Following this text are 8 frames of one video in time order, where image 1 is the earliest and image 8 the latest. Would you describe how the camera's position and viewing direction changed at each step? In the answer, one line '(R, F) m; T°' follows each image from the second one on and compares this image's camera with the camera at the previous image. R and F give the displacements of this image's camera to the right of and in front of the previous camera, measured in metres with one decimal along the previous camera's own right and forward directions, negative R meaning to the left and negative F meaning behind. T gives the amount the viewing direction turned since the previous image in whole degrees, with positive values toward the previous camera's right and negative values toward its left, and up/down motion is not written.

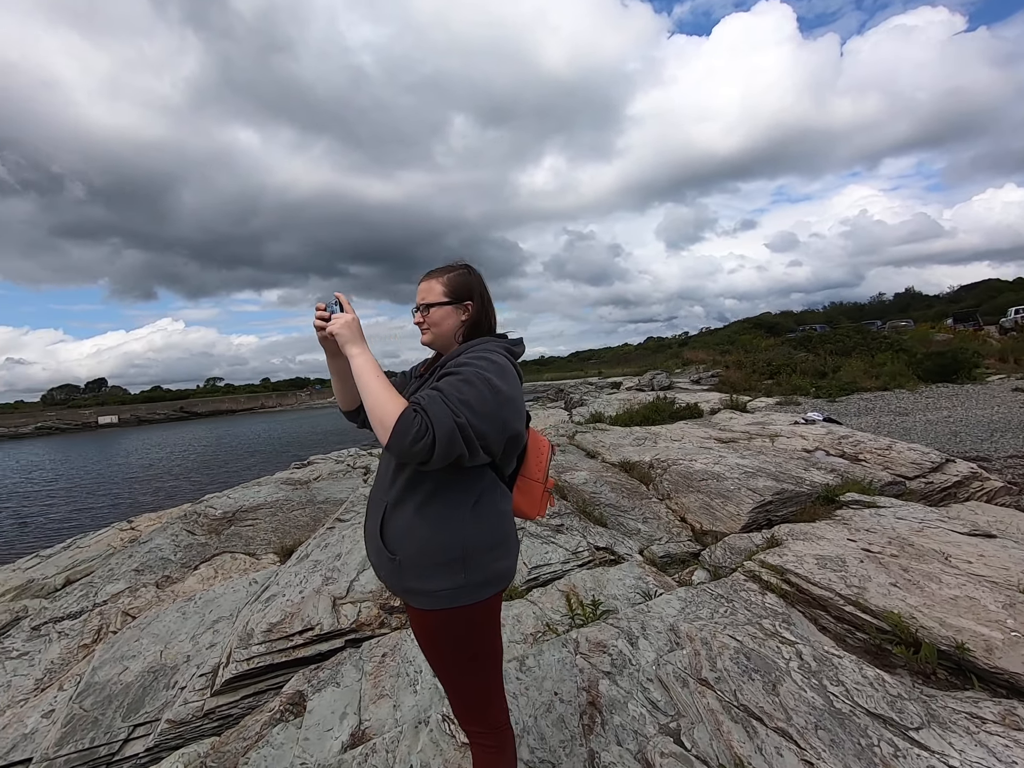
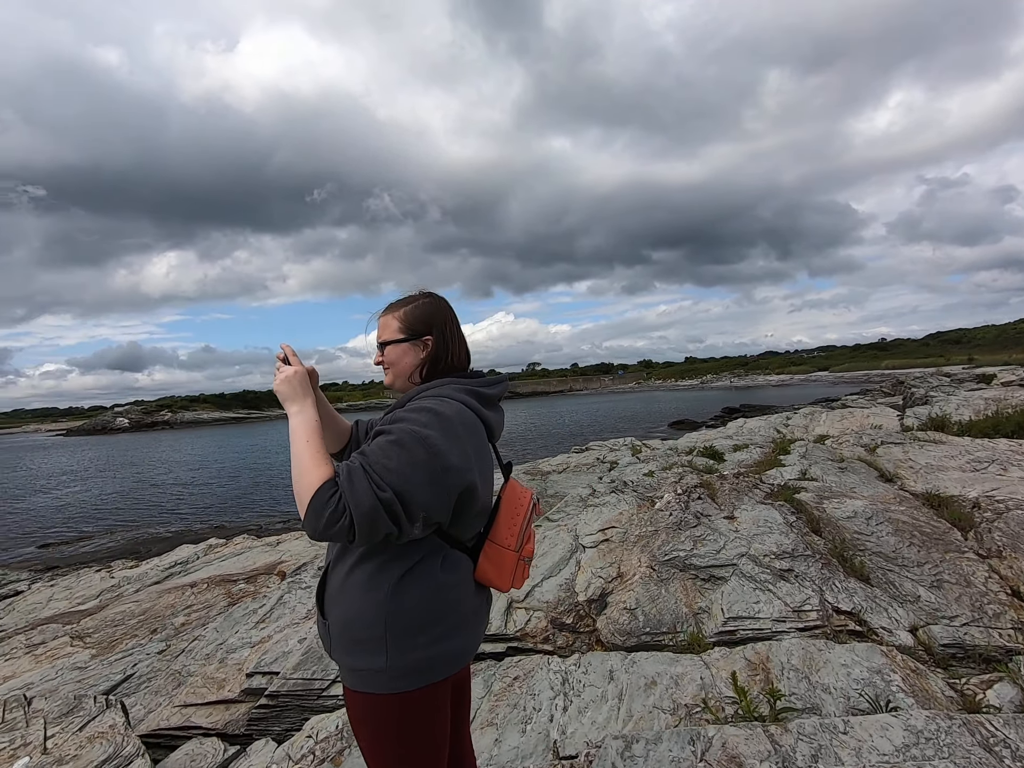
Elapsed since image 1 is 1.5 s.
(+1.2, +0.9) m; -31°
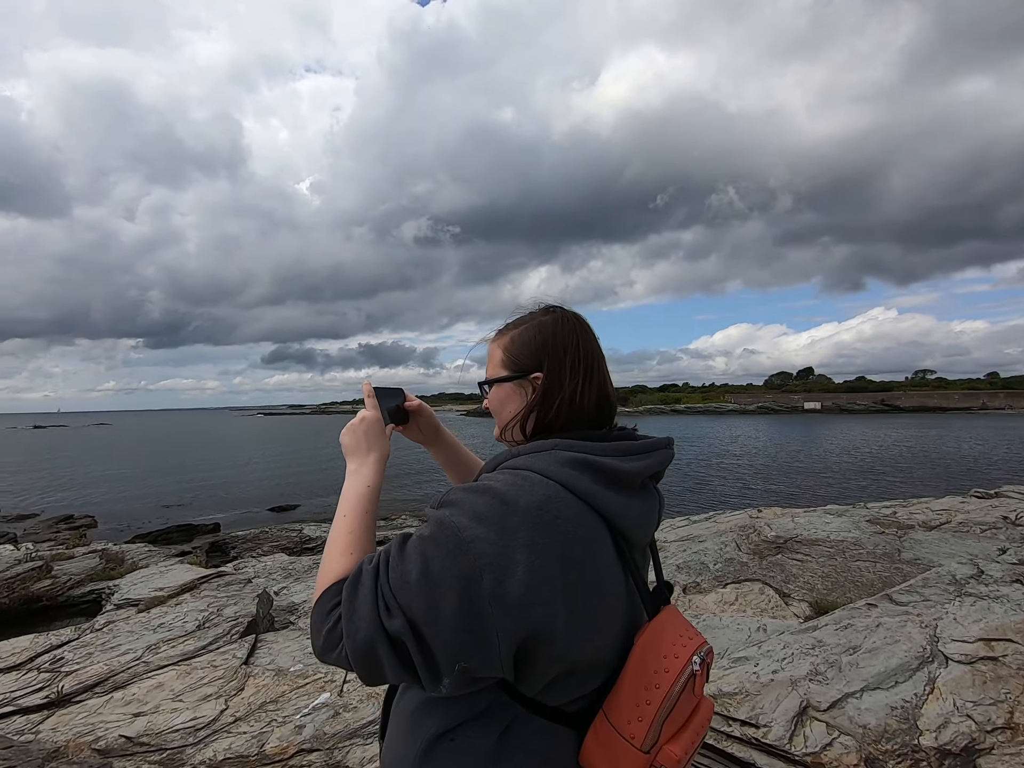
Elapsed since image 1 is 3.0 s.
(+0.4, +1.0) m; -35°
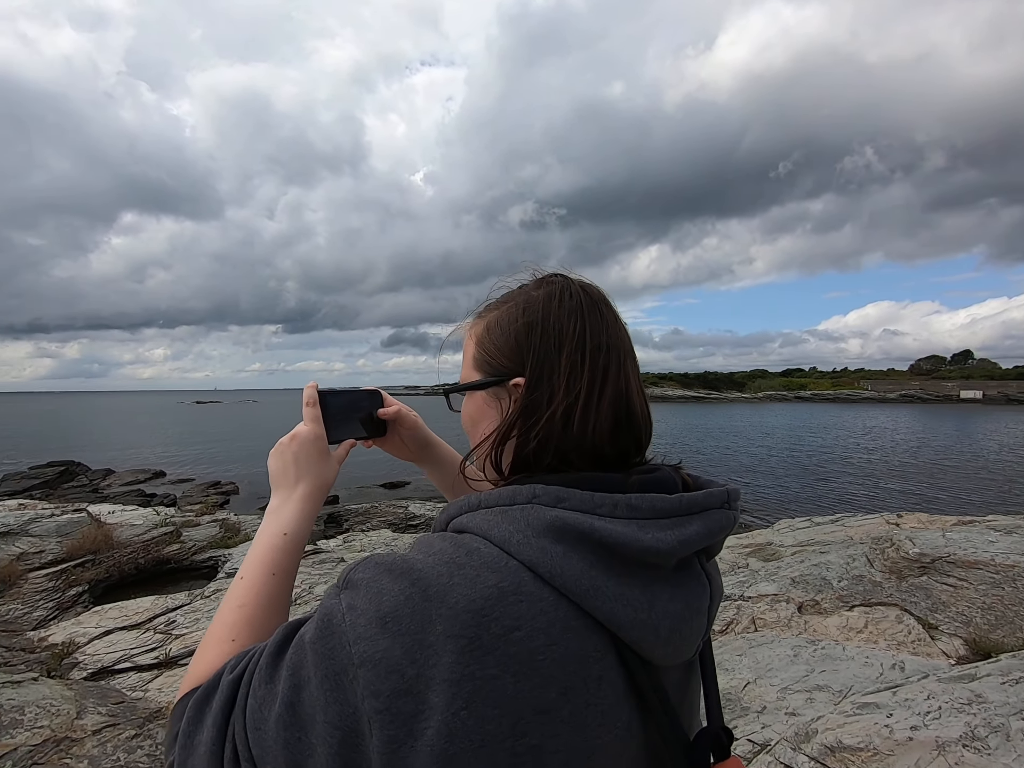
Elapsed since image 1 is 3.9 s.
(+0.2, +0.5) m; -11°
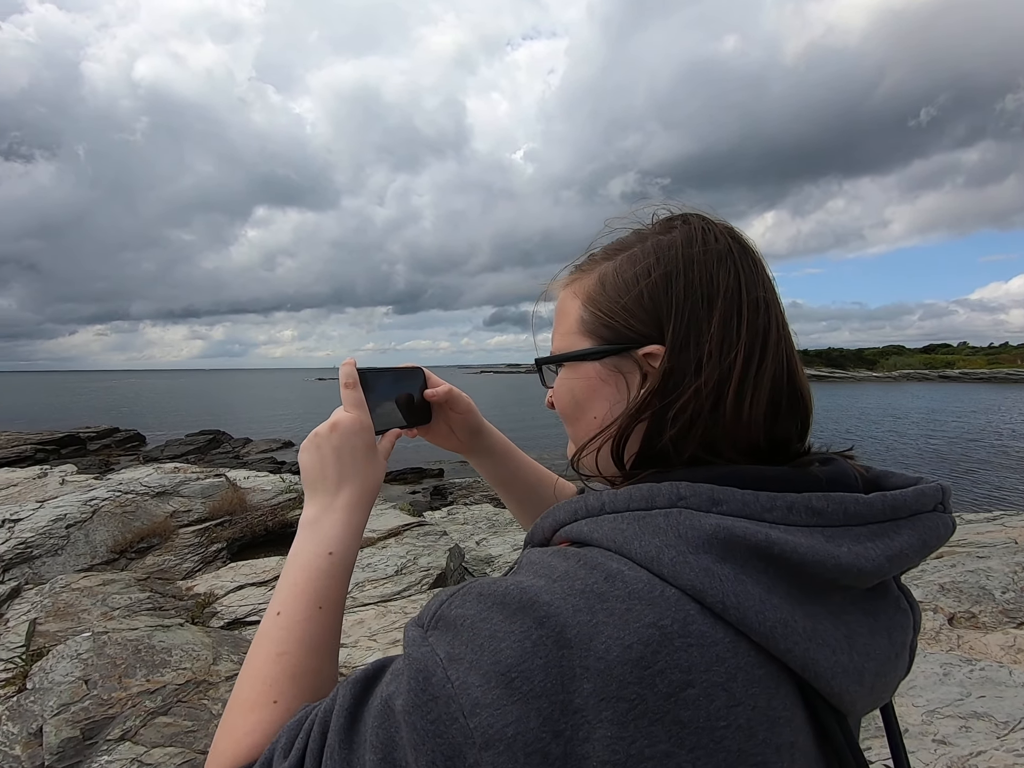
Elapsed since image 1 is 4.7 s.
(0.0, +0.2) m; -11°
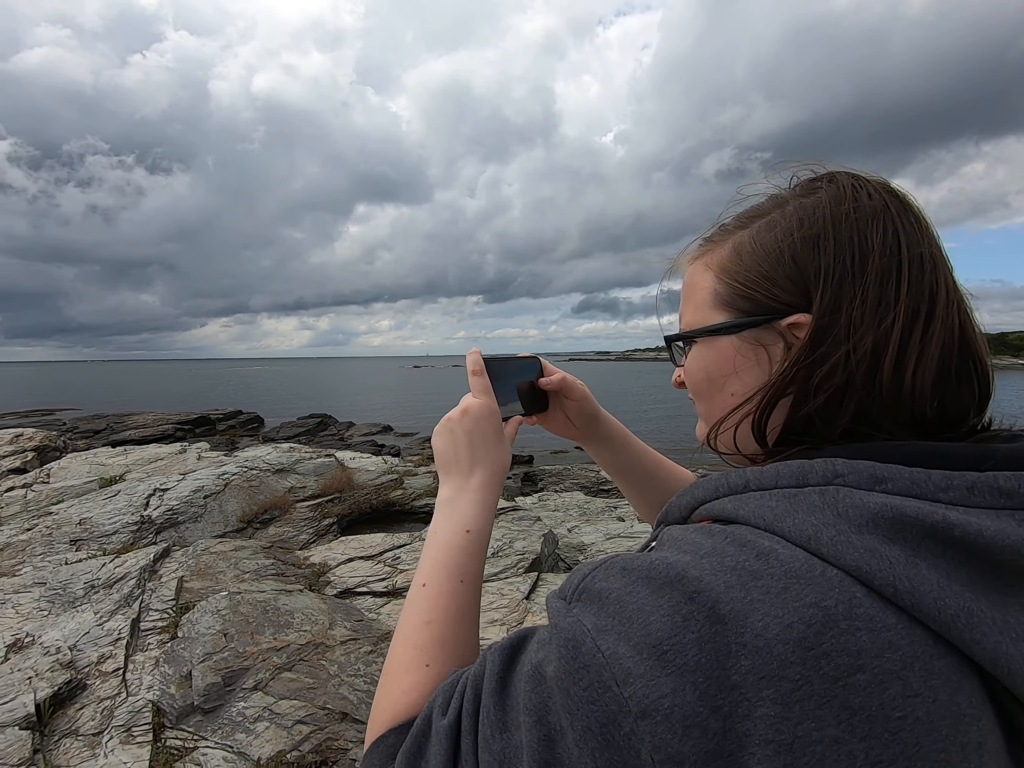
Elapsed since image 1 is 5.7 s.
(-0.1, 0.0) m; -9°
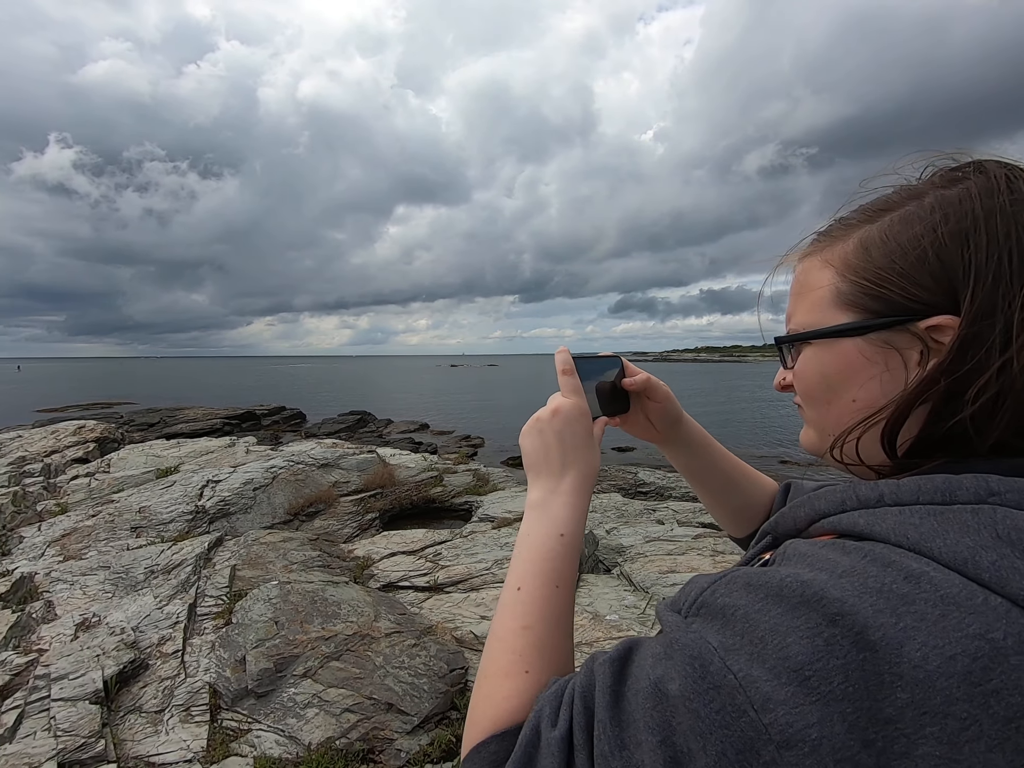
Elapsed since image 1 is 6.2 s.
(-0.1, 0.0) m; -4°
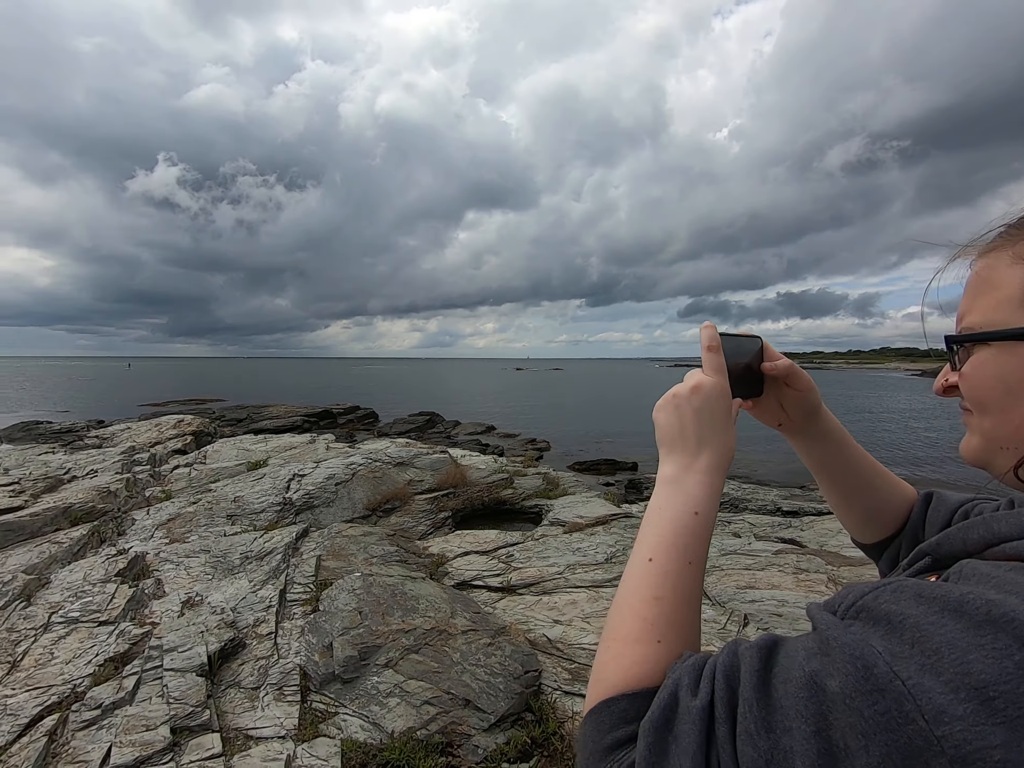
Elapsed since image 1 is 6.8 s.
(-0.1, 0.0) m; -7°
